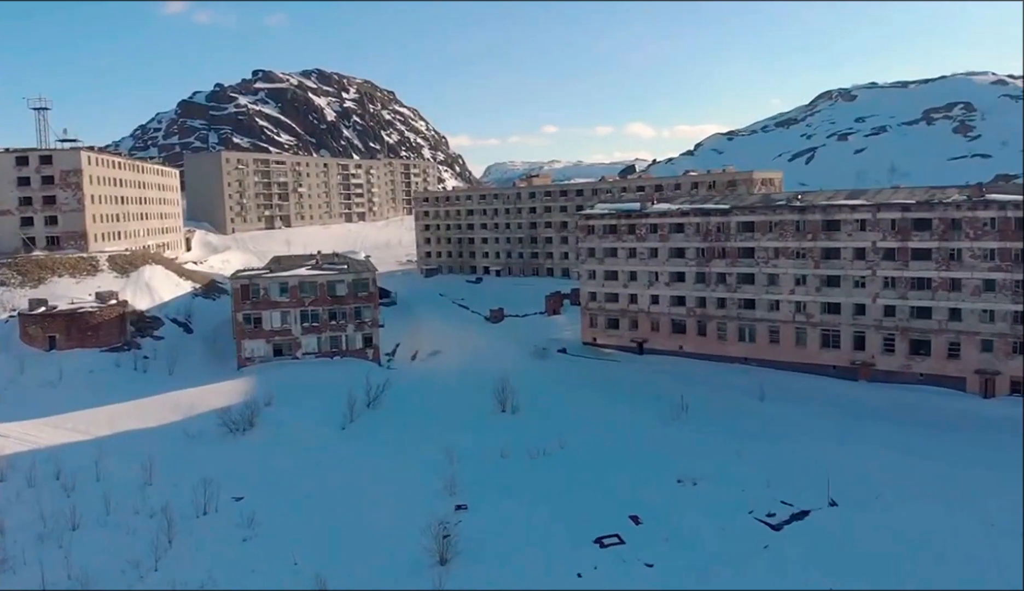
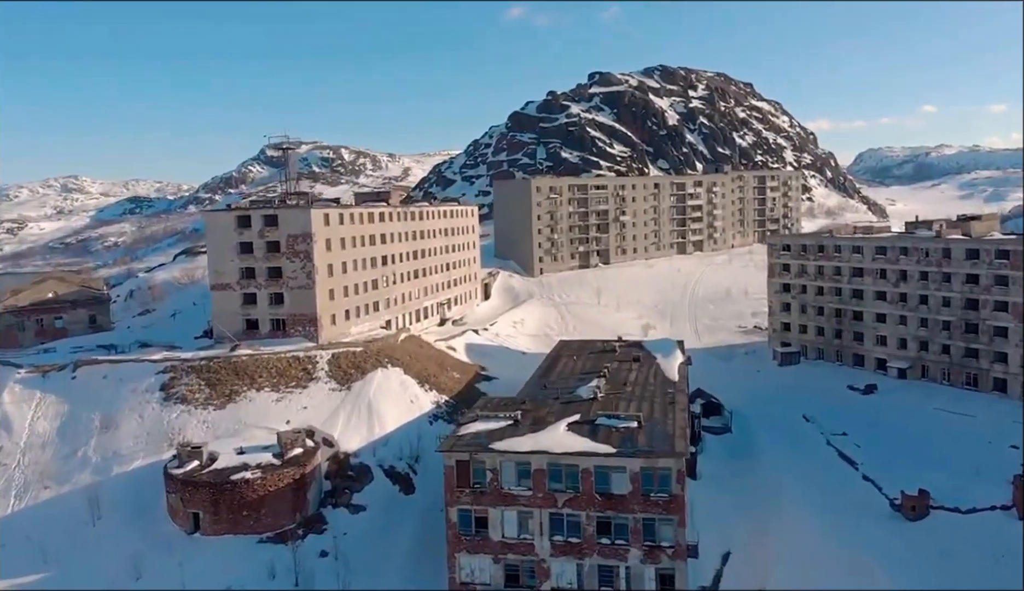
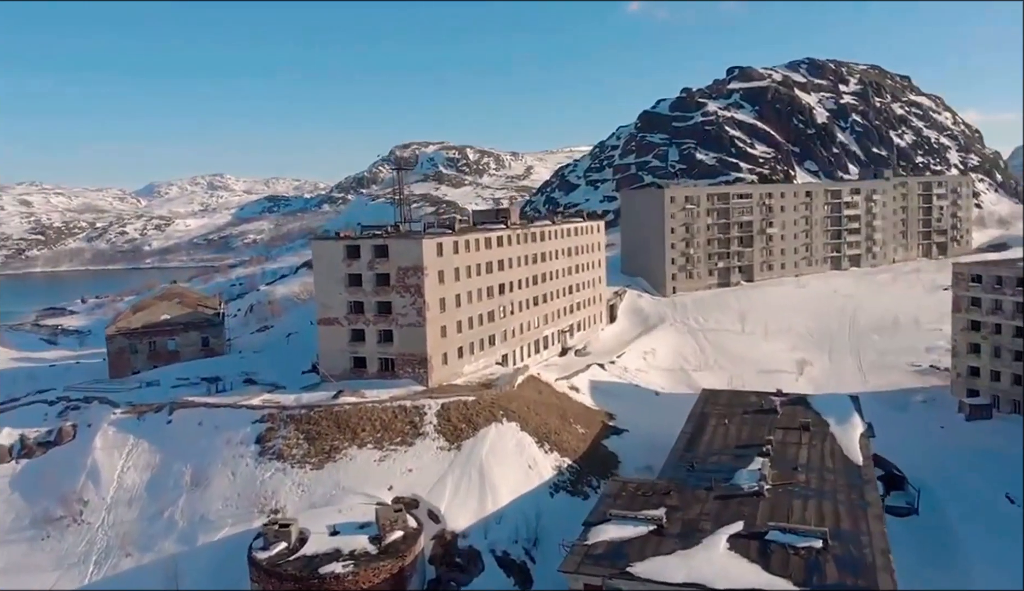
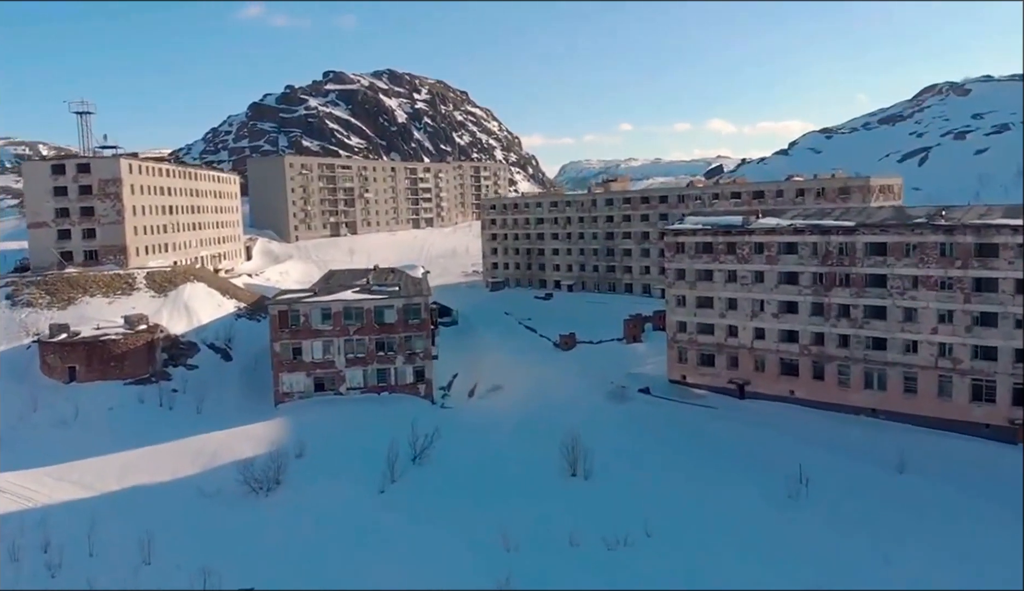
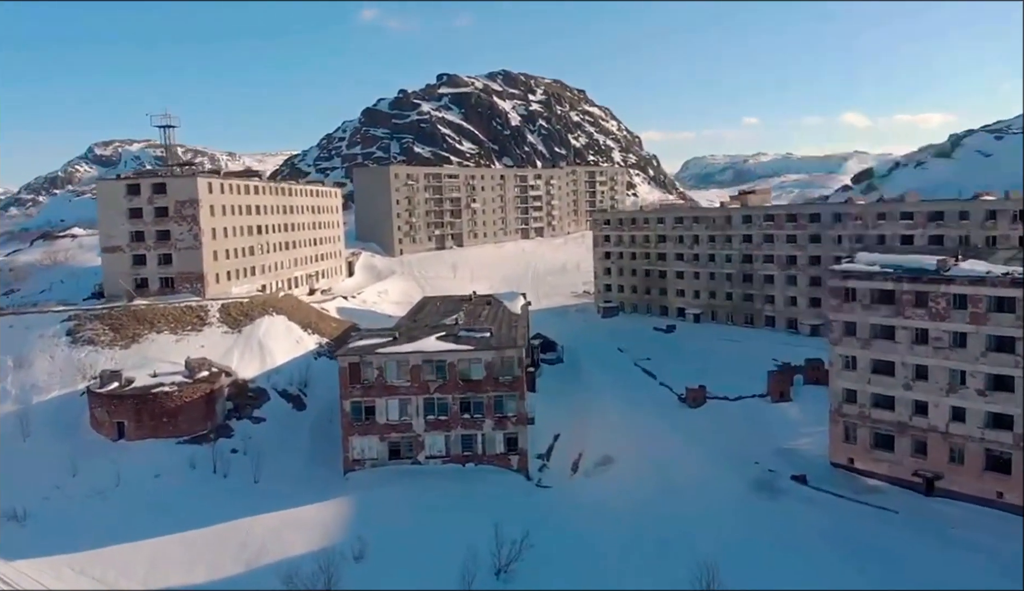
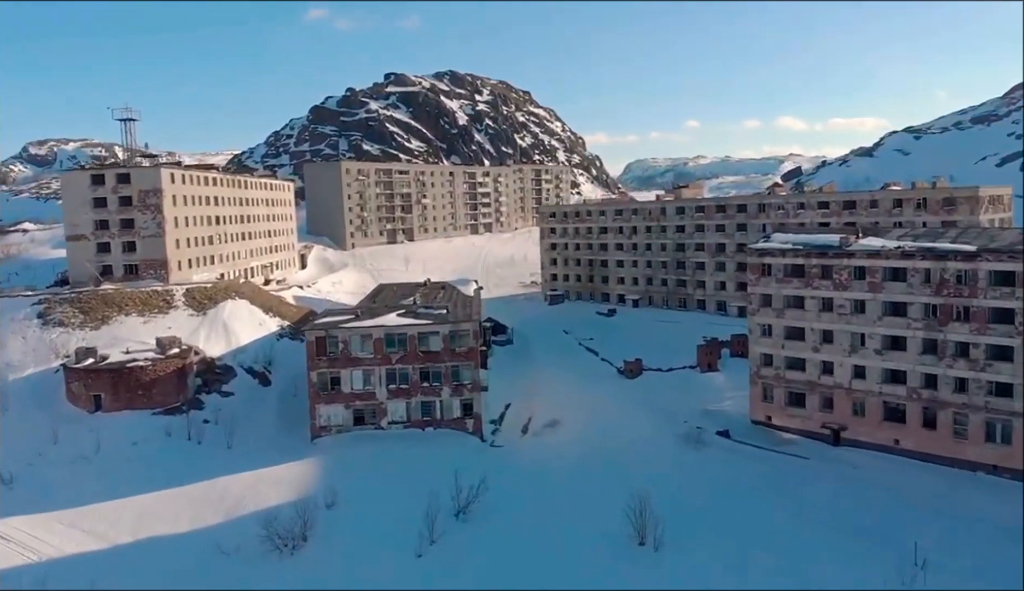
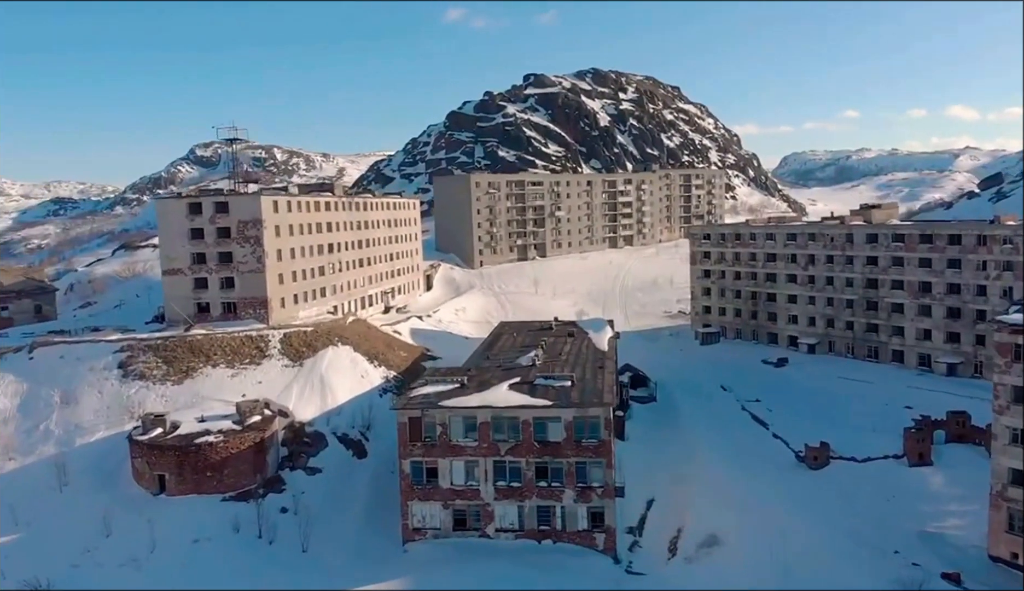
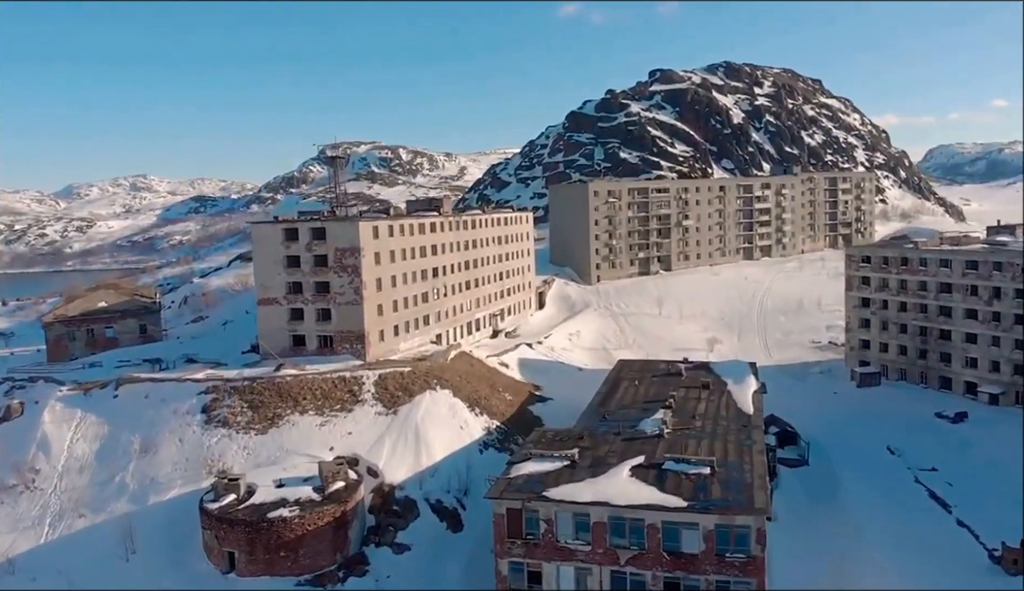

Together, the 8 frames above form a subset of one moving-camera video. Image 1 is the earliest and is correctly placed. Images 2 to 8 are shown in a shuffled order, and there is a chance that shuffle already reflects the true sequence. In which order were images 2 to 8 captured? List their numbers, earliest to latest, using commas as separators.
4, 6, 5, 7, 2, 8, 3
